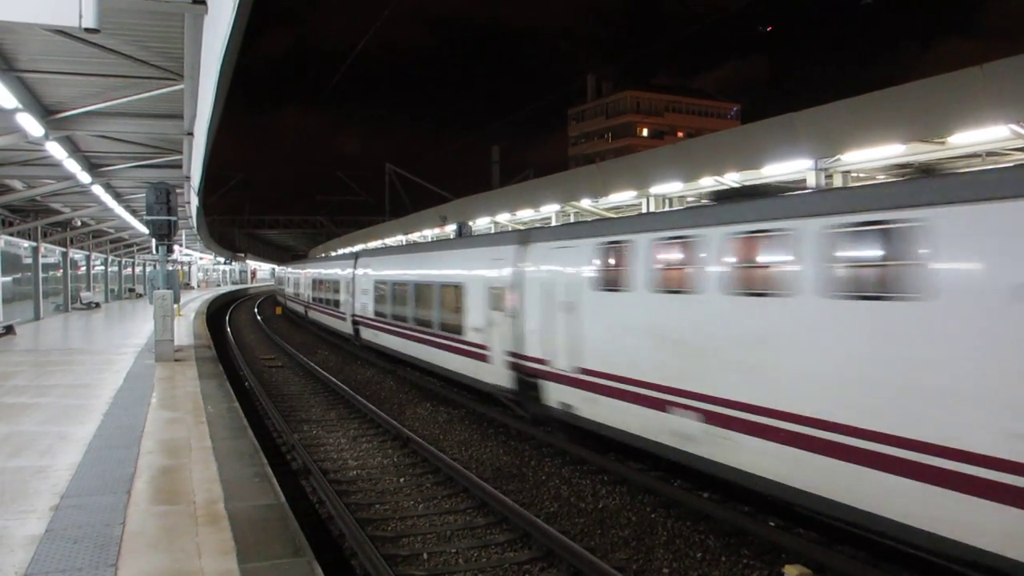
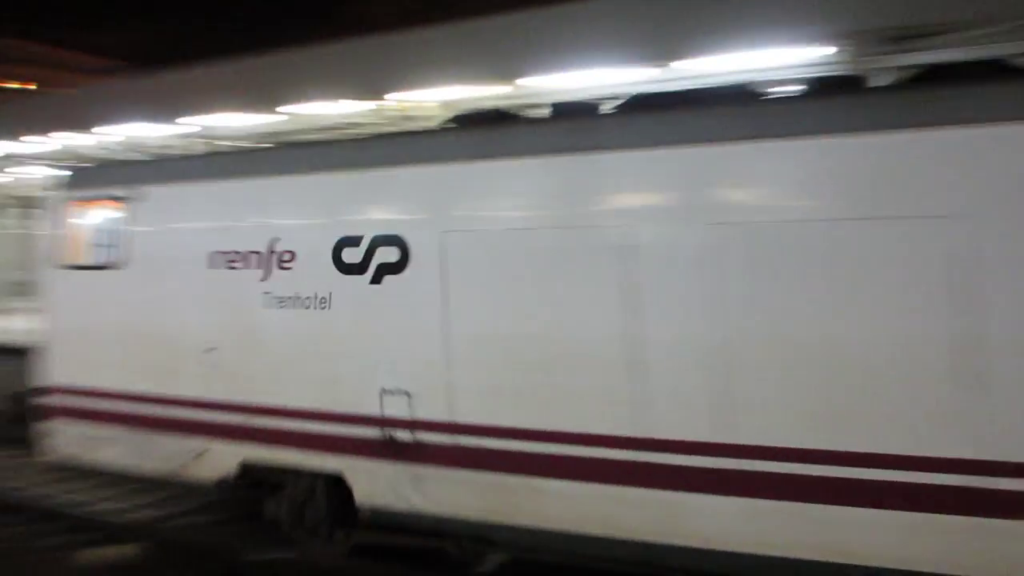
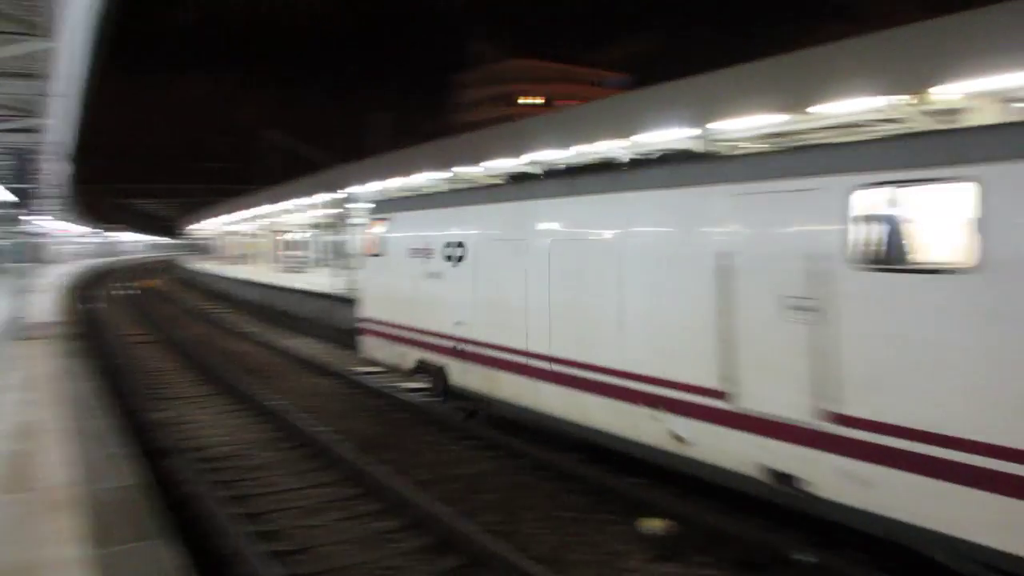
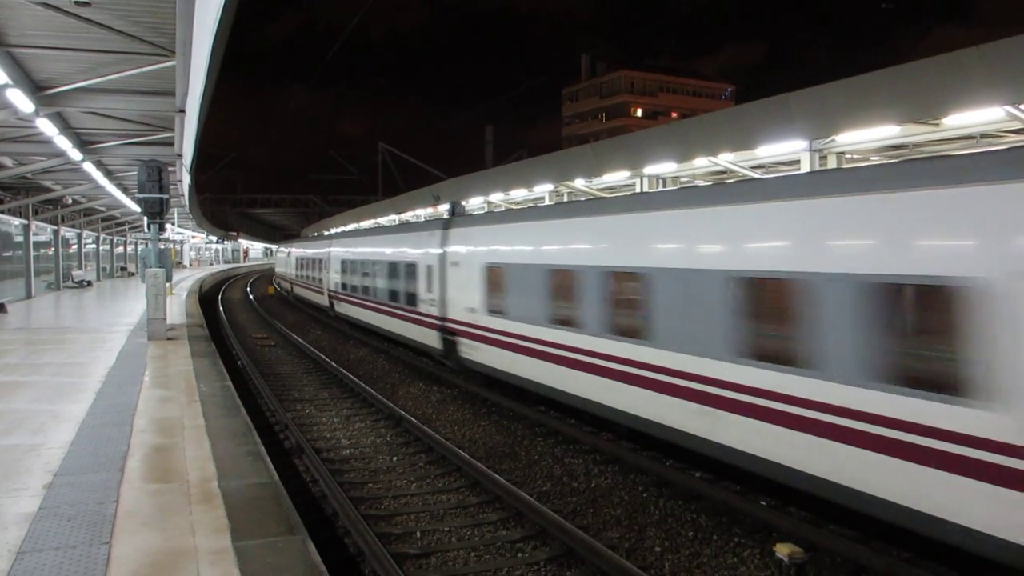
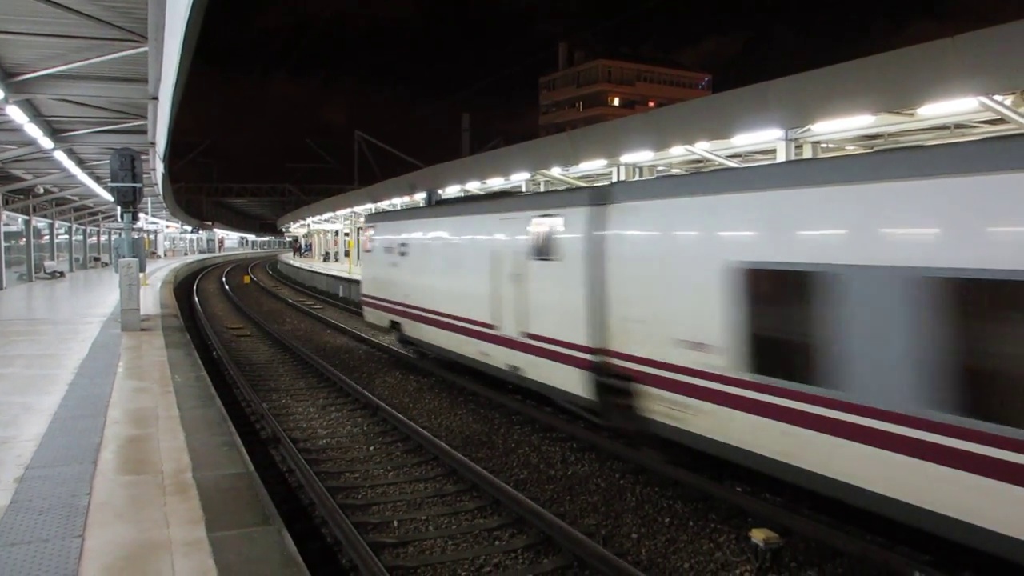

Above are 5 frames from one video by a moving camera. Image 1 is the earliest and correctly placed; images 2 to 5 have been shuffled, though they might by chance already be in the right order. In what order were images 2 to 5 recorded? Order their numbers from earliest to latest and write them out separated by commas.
4, 5, 3, 2
